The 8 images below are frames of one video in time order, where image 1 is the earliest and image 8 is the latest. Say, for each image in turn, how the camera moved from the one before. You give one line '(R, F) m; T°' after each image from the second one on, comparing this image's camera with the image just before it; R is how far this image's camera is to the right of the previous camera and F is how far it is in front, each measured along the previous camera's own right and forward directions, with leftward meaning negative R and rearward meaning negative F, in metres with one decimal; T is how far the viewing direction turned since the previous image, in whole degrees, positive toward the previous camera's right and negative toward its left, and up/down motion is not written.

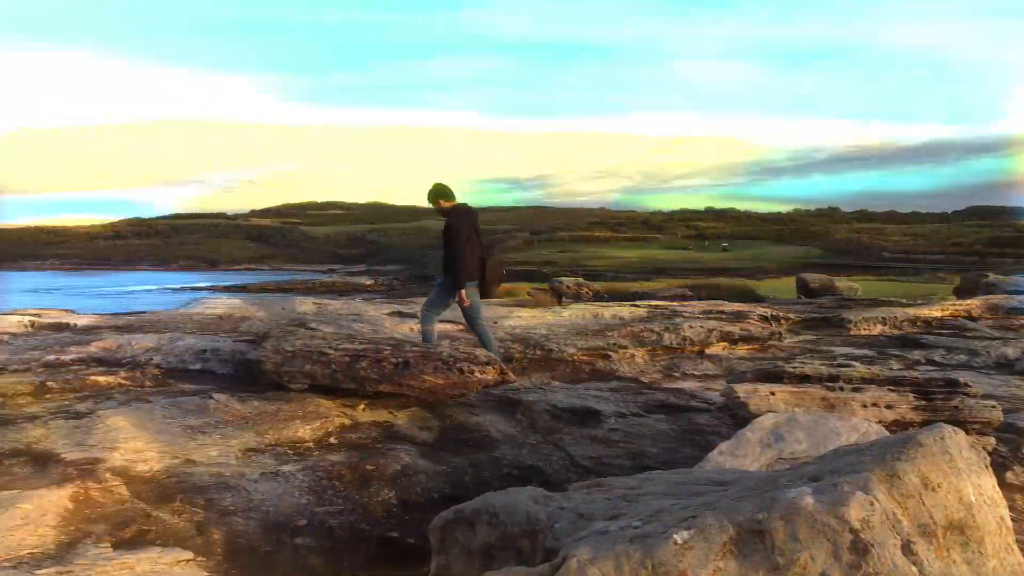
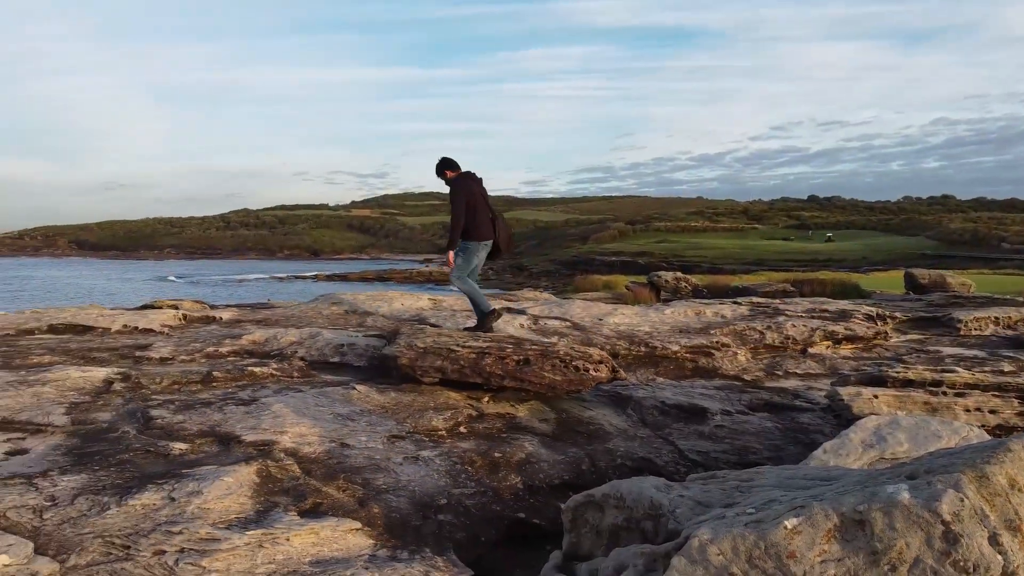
(-0.1, -0.5) m; -6°
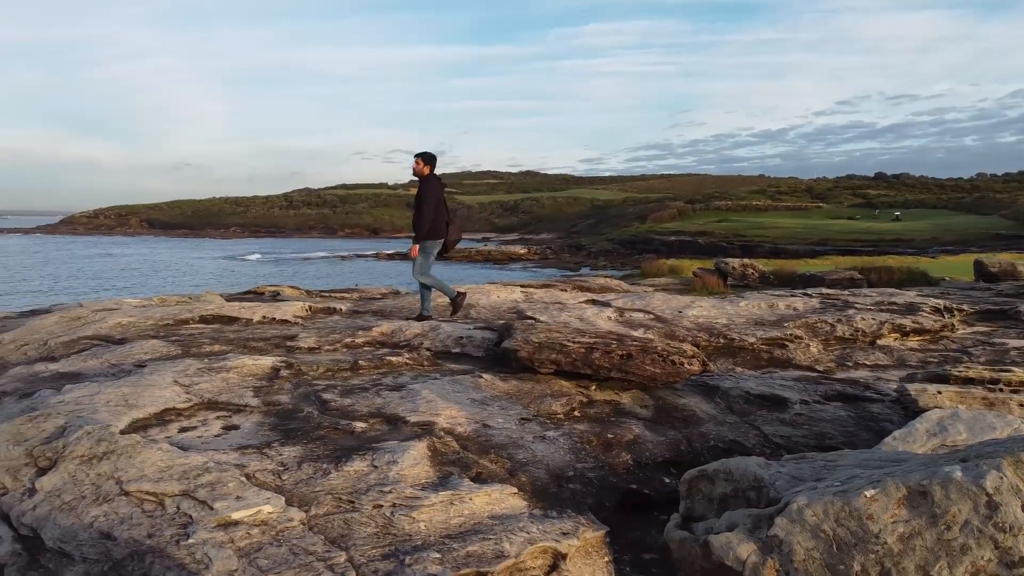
(-0.4, -1.0) m; -4°
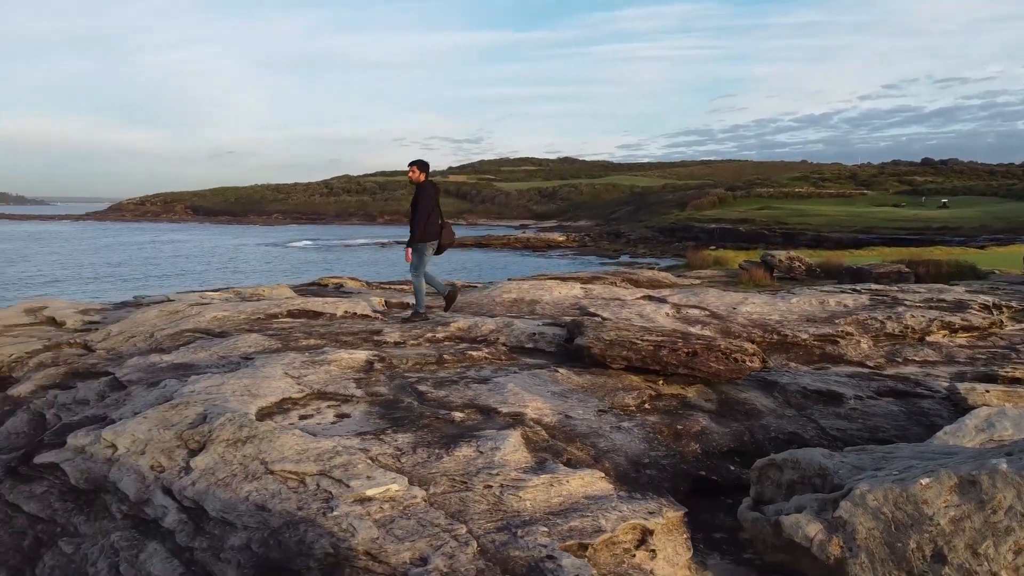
(-0.3, -0.6) m; -3°
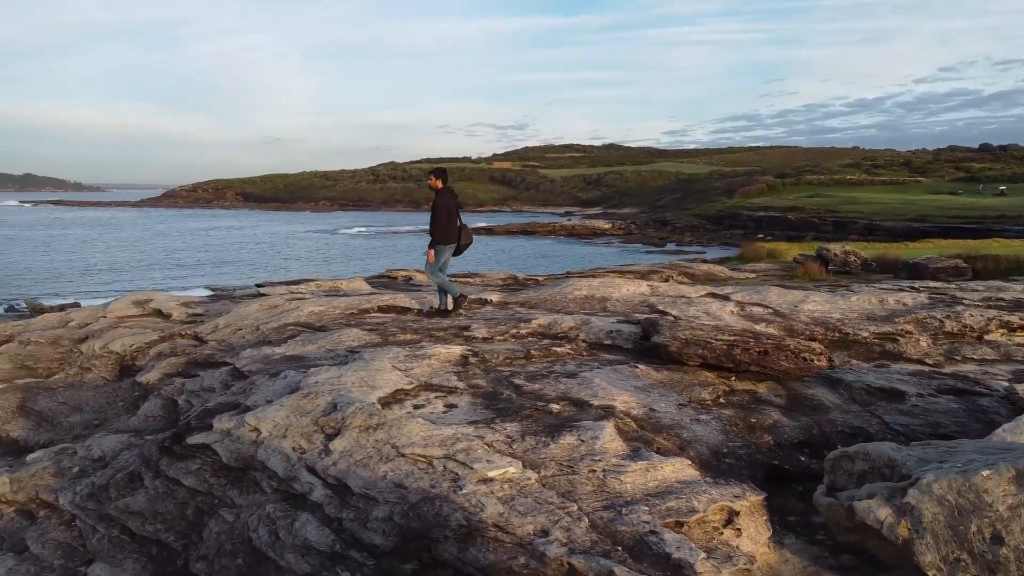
(-0.4, -0.7) m; -3°
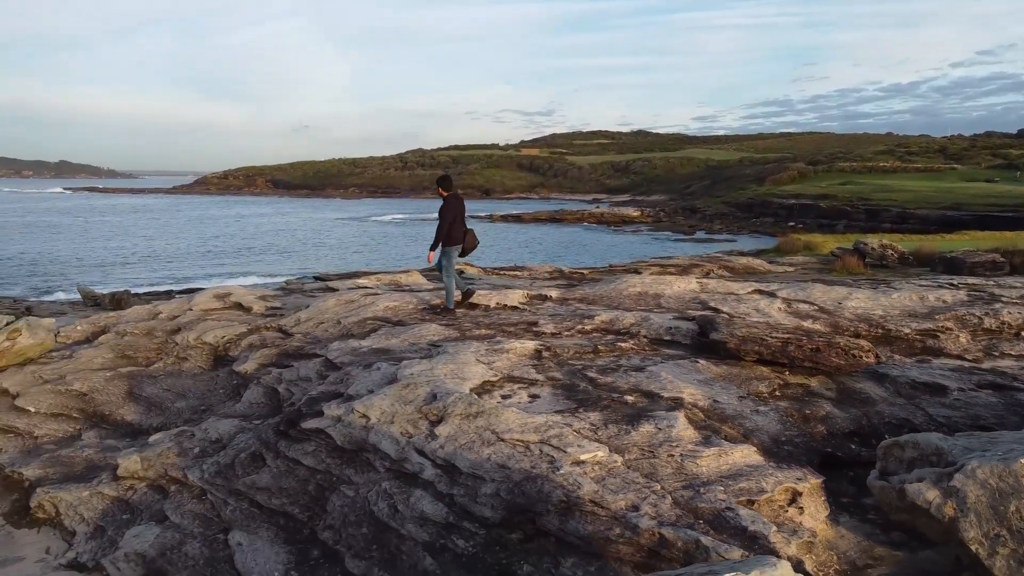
(-0.5, -0.8) m; -2°
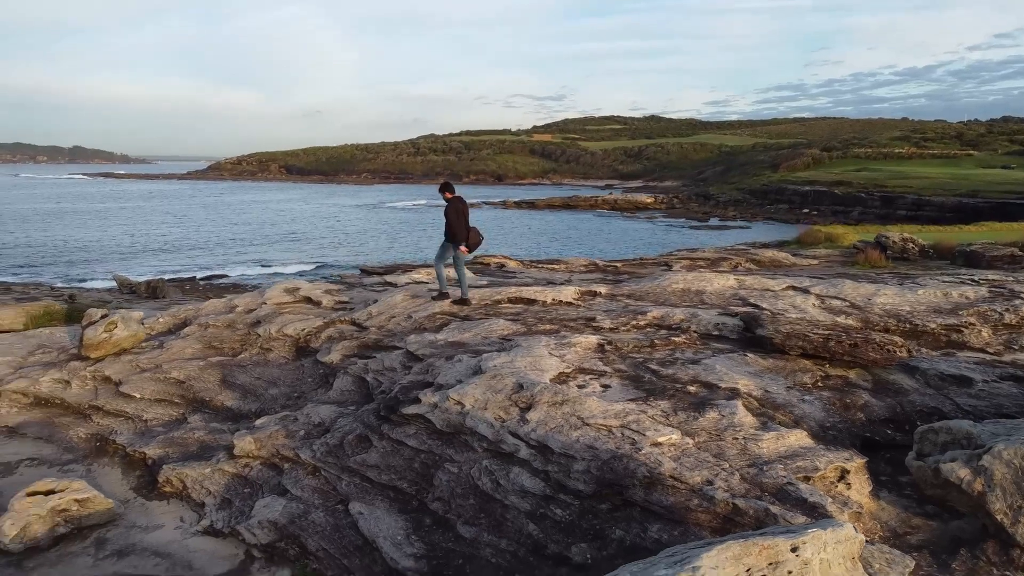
(-0.7, -1.0) m; -1°
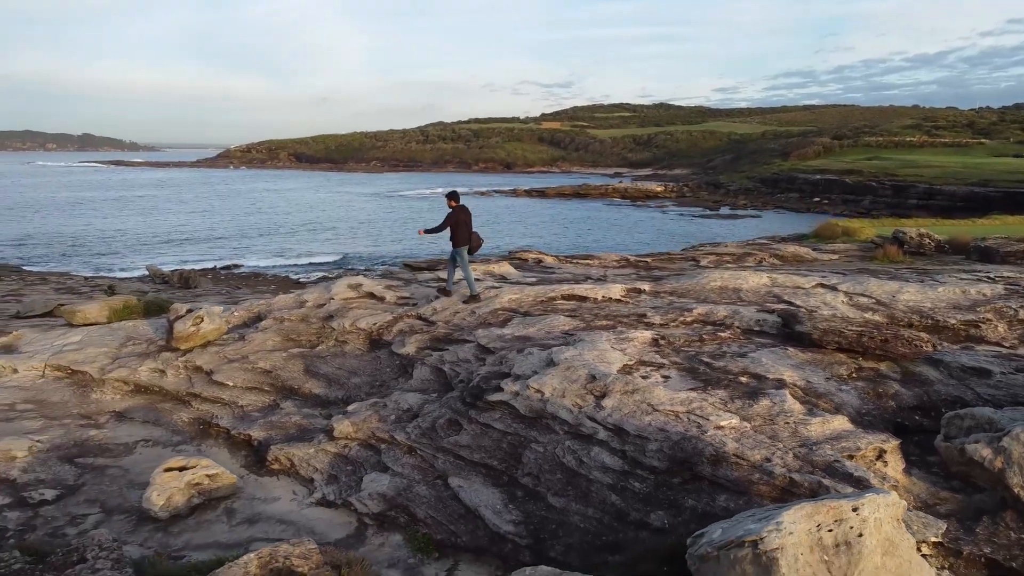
(-0.8, -1.2) m; -1°
